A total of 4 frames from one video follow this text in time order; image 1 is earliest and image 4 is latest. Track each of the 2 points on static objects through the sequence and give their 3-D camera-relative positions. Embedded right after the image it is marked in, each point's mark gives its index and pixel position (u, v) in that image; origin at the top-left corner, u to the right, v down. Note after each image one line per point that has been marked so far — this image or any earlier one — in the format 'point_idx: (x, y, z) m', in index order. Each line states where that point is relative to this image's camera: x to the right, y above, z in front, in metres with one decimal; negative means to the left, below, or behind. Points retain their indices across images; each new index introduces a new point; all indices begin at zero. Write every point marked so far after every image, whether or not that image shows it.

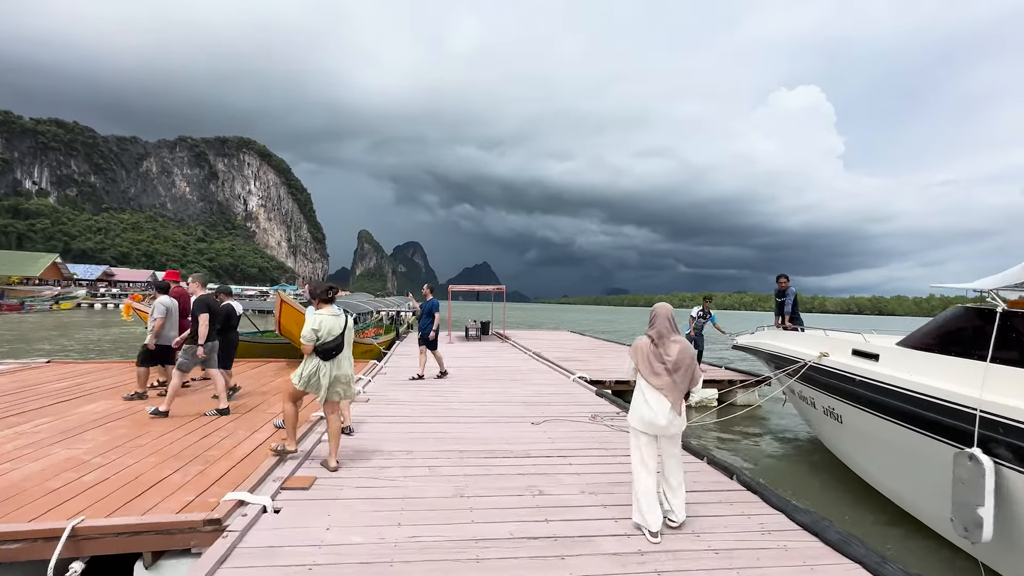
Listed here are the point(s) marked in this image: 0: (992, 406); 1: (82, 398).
0: (+3.6, -0.9, +3.4) m
1: (-5.7, -1.5, +6.0) m
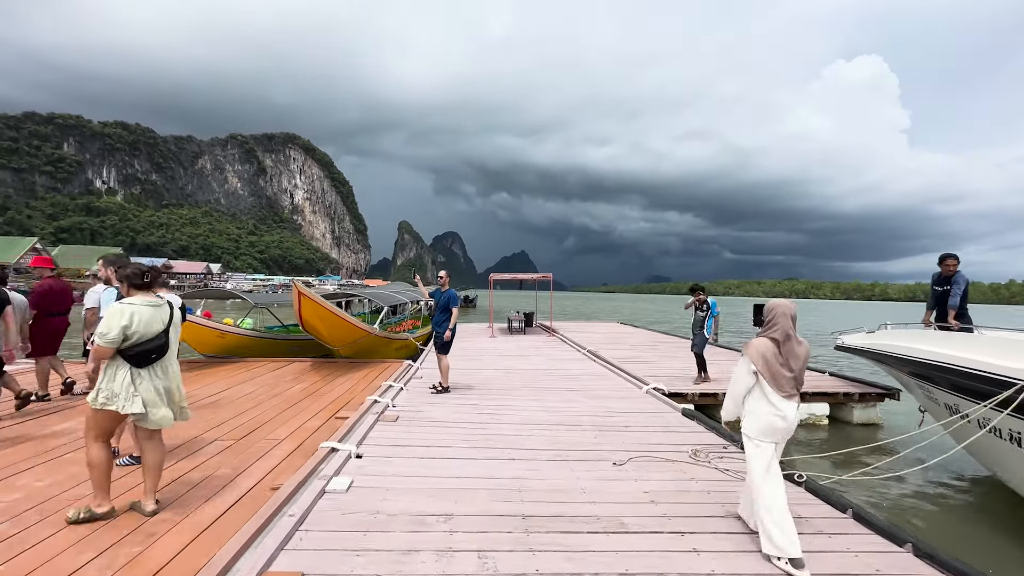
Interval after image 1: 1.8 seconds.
0: (+4.0, -0.8, +1.6) m
1: (-5.0, -1.4, +5.0) m
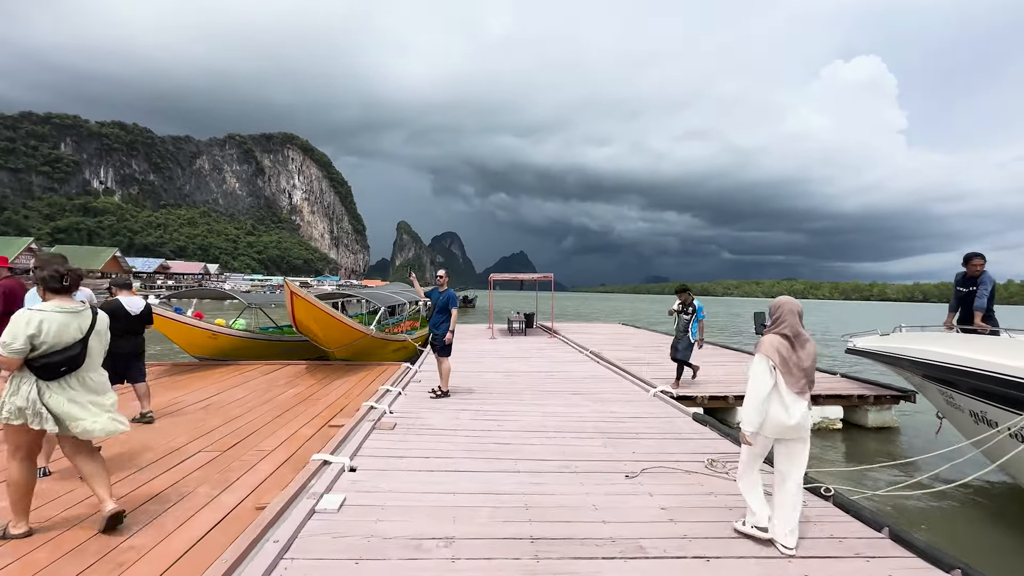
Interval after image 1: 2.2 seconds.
0: (+4.1, -0.8, +1.4) m
1: (-5.0, -1.4, +4.7) m
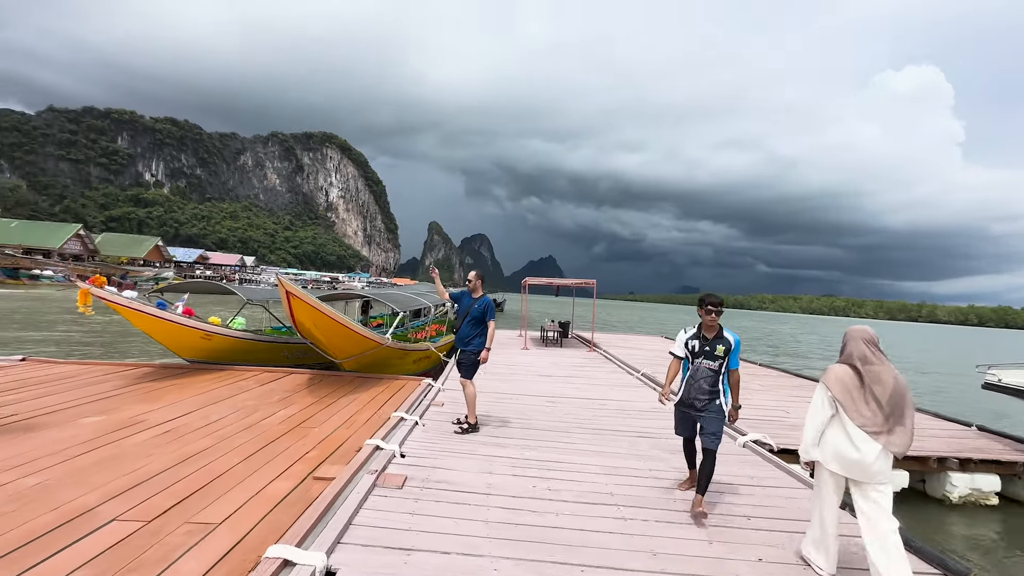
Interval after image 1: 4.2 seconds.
0: (+4.3, -1.0, -0.3) m
1: (-4.5, -1.2, +3.6) m
